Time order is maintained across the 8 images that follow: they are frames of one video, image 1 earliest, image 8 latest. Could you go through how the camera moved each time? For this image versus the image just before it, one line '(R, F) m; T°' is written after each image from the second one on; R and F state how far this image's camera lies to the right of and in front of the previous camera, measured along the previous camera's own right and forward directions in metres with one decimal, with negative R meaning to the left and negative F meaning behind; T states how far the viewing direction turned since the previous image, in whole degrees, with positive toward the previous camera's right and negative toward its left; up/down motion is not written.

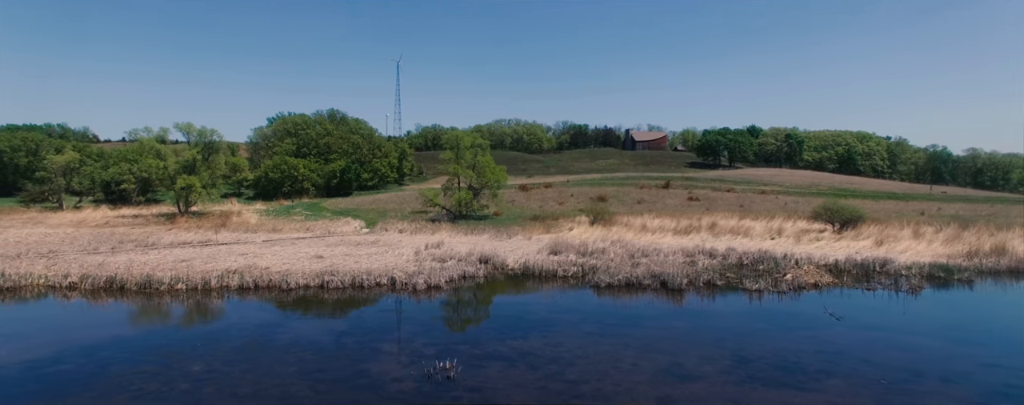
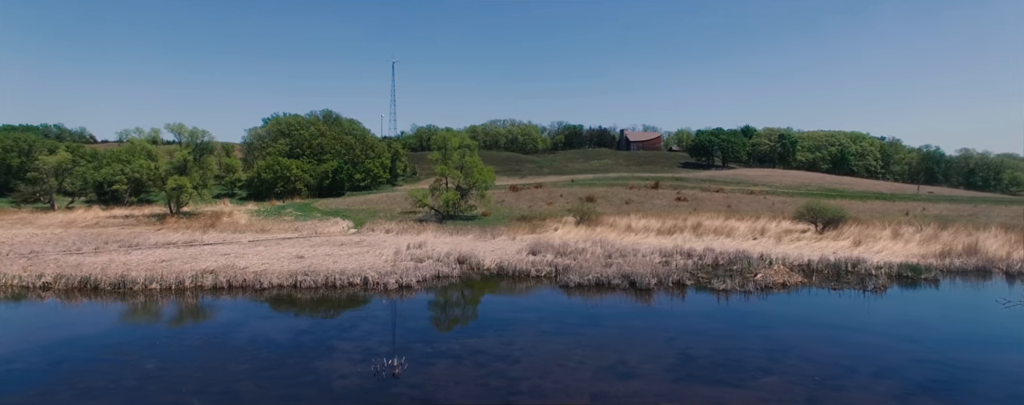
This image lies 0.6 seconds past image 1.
(+0.9, -0.2) m; 0°
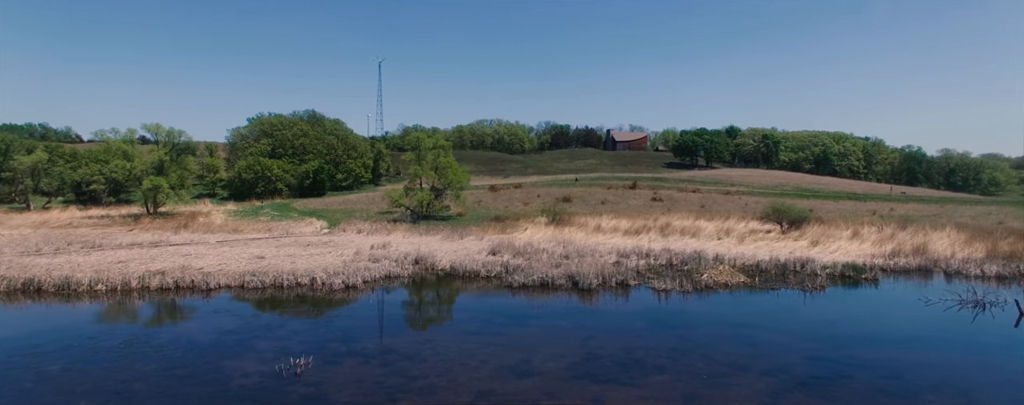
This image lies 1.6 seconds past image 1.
(+1.5, -0.3) m; +1°
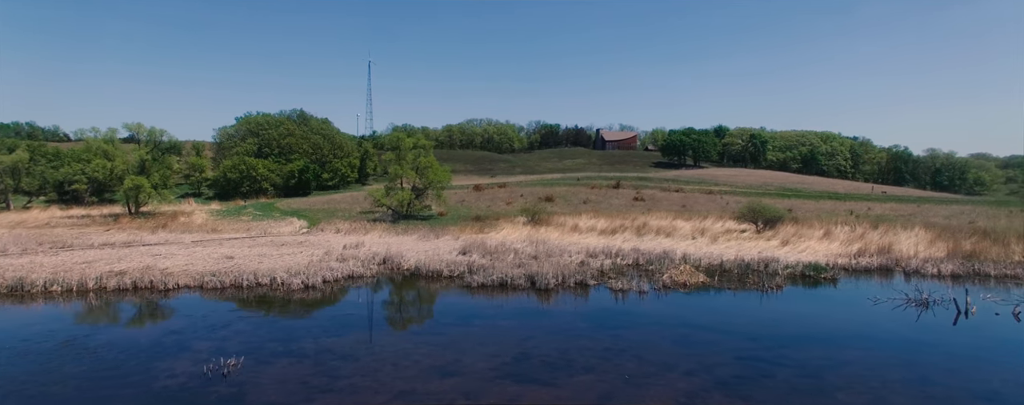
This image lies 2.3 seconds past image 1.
(+1.1, -0.1) m; 0°
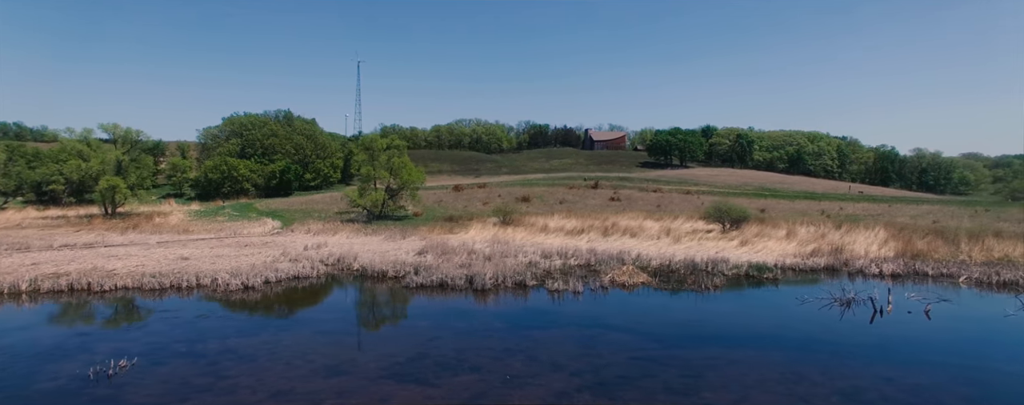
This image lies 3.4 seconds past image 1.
(+1.8, -0.1) m; 0°
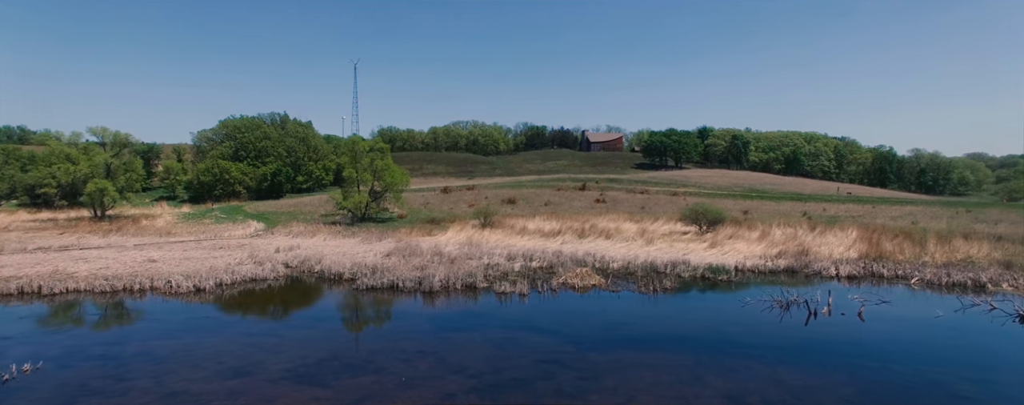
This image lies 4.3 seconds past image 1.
(+1.8, 0.0) m; -1°
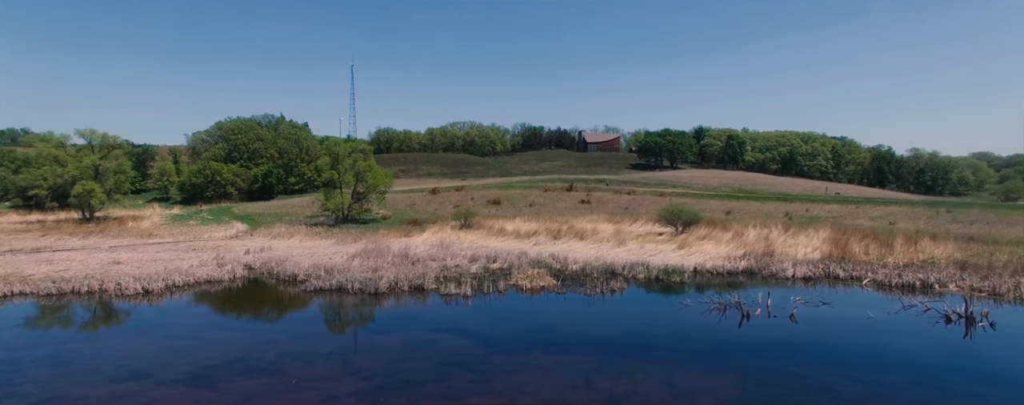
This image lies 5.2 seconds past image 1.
(+1.8, +0.1) m; -1°
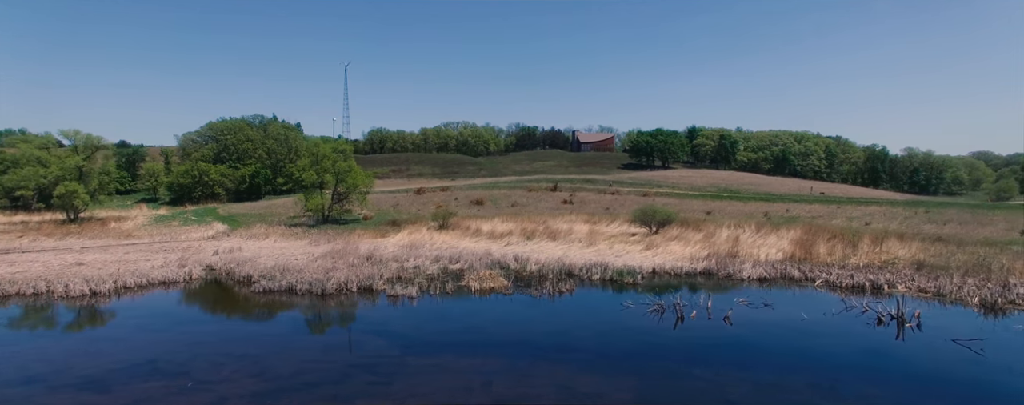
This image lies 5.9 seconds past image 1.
(+1.6, +0.1) m; 0°
